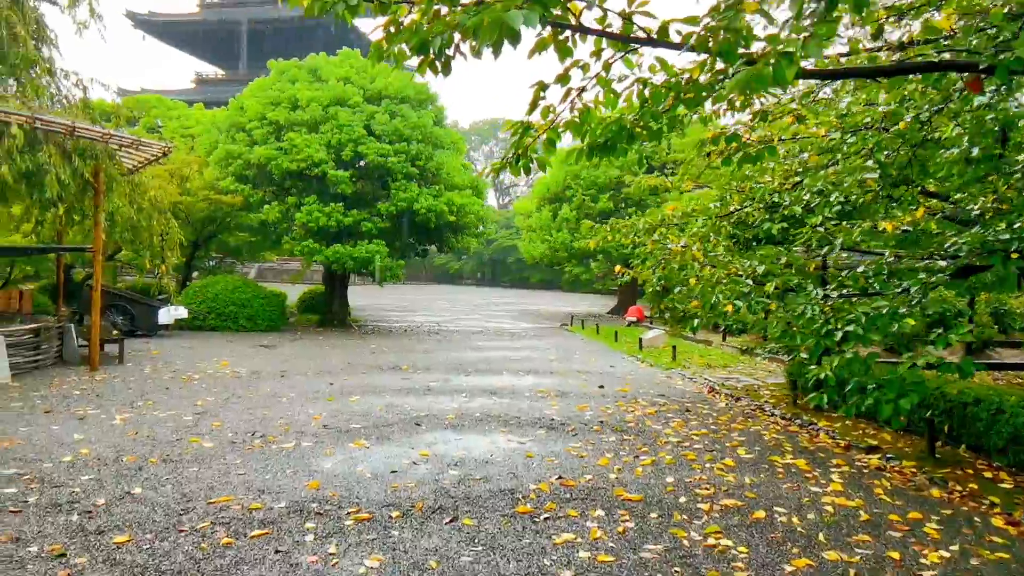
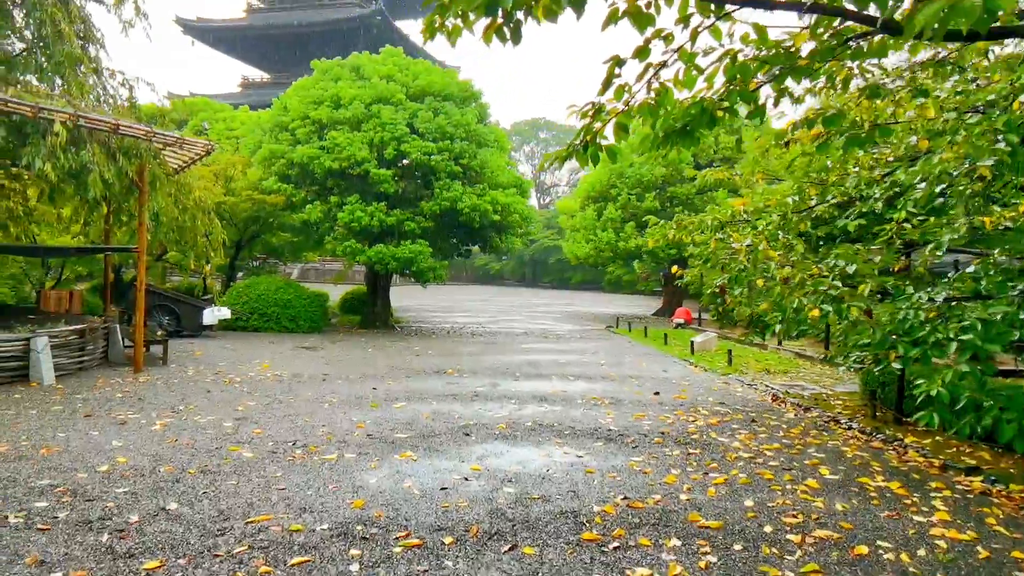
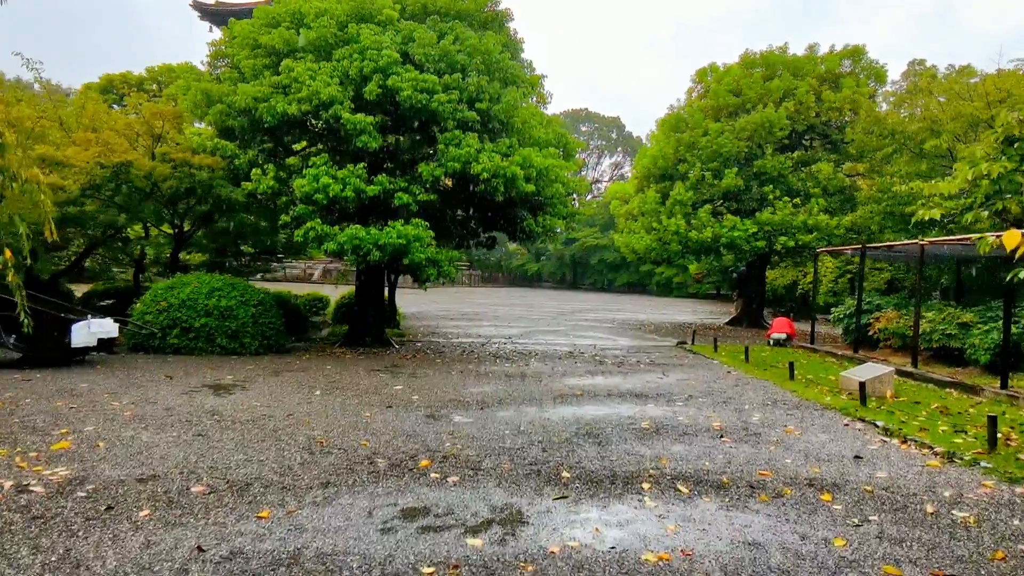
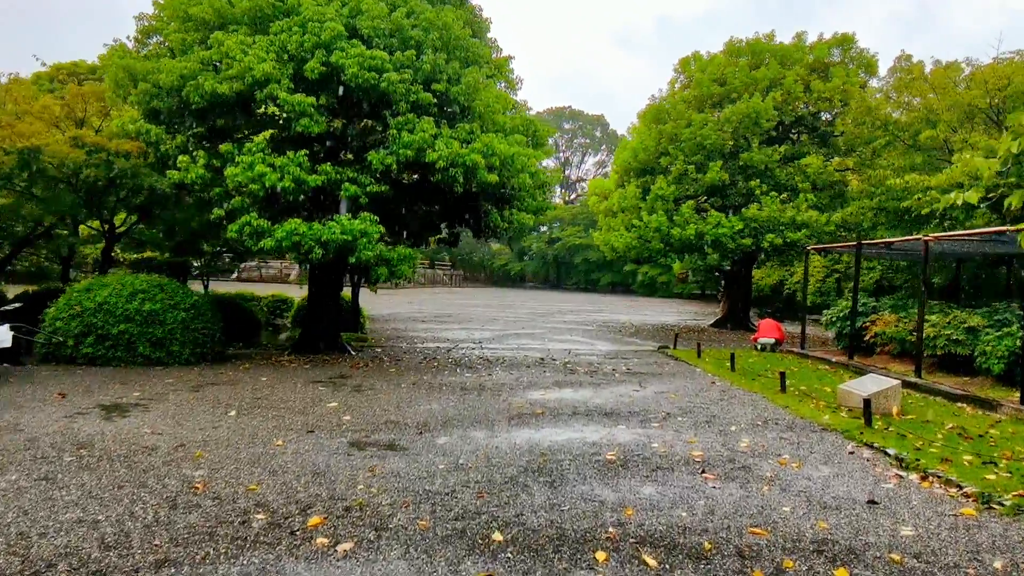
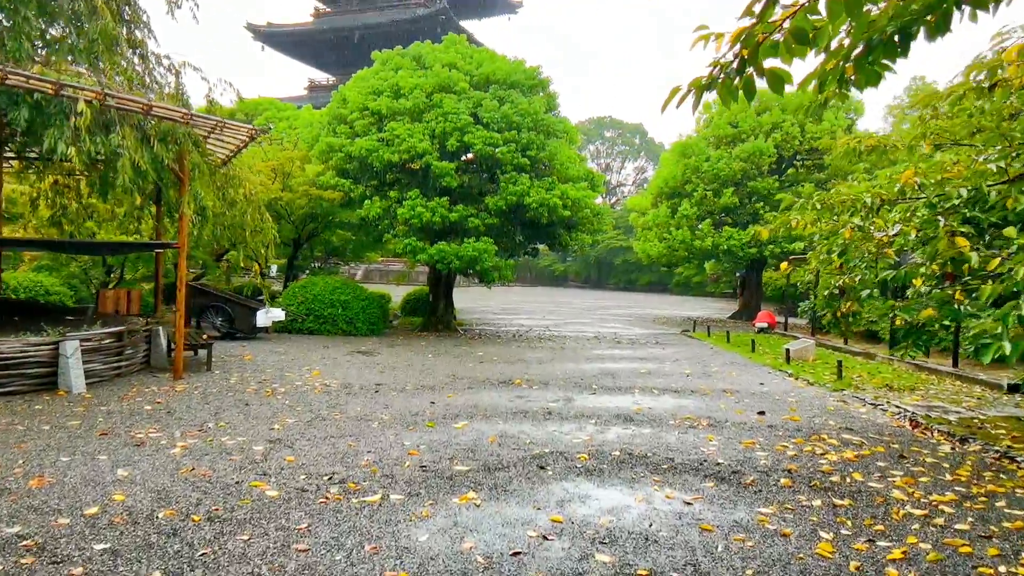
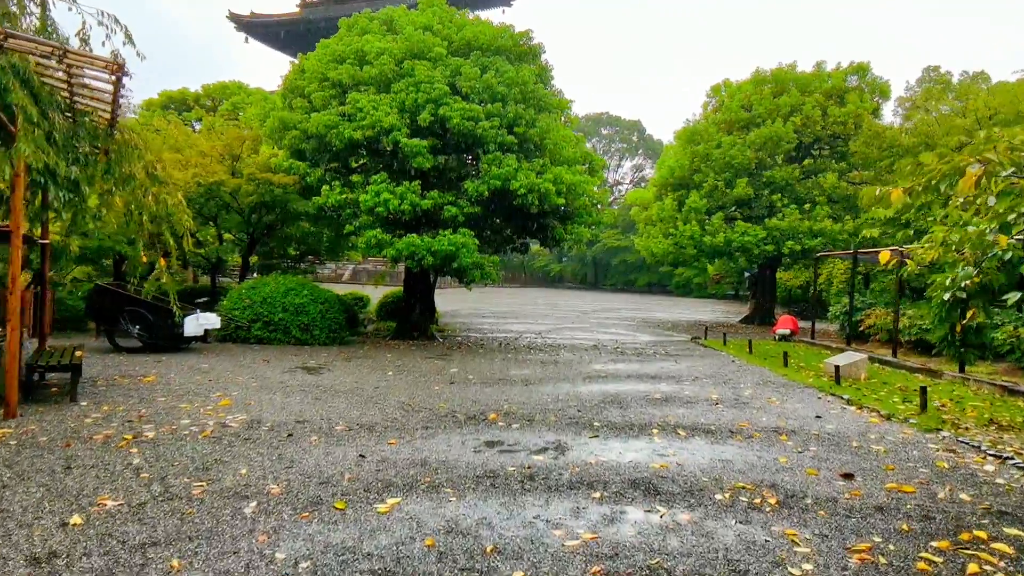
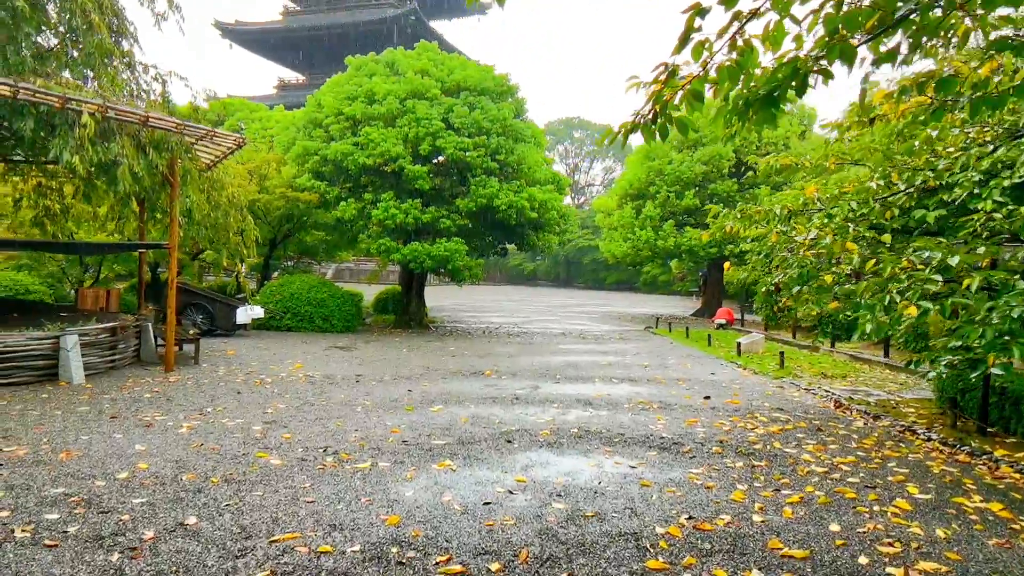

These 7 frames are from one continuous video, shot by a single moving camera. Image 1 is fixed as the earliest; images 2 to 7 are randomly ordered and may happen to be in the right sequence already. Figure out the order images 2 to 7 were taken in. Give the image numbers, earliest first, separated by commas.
2, 7, 5, 6, 3, 4
